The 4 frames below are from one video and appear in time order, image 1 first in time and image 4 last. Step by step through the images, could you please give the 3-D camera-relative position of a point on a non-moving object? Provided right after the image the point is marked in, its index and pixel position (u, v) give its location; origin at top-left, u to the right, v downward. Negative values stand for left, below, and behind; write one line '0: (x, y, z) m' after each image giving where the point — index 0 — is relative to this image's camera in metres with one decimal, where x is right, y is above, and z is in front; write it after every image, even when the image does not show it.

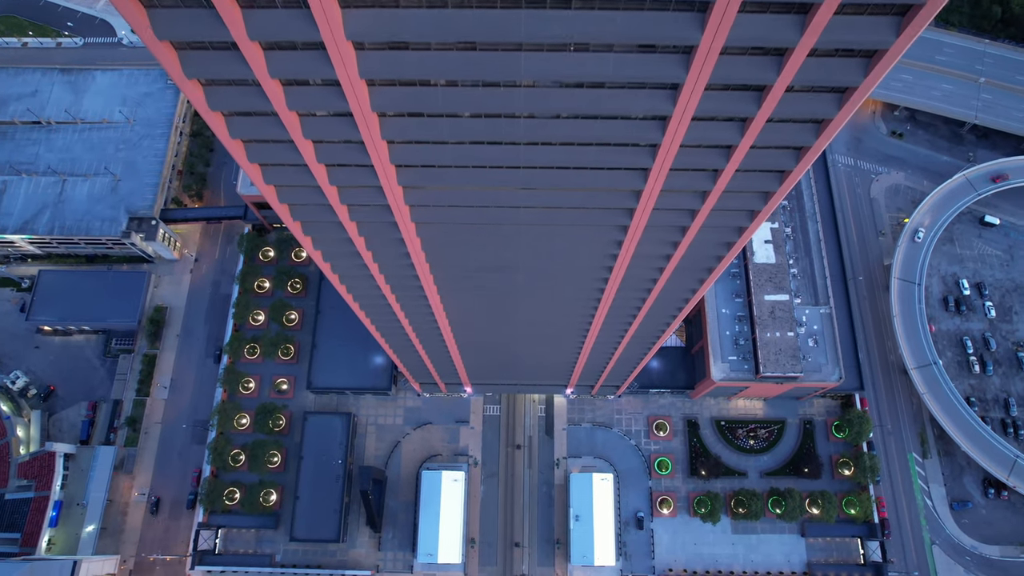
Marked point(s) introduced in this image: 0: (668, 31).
0: (+5.7, +9.4, +19.7) m
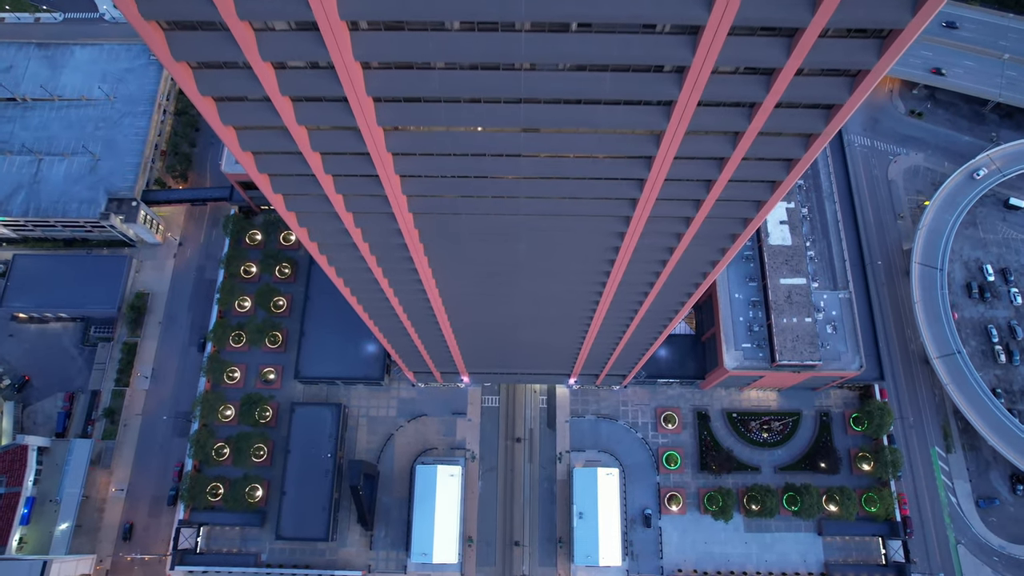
0: (+5.7, +11.1, +16.2) m
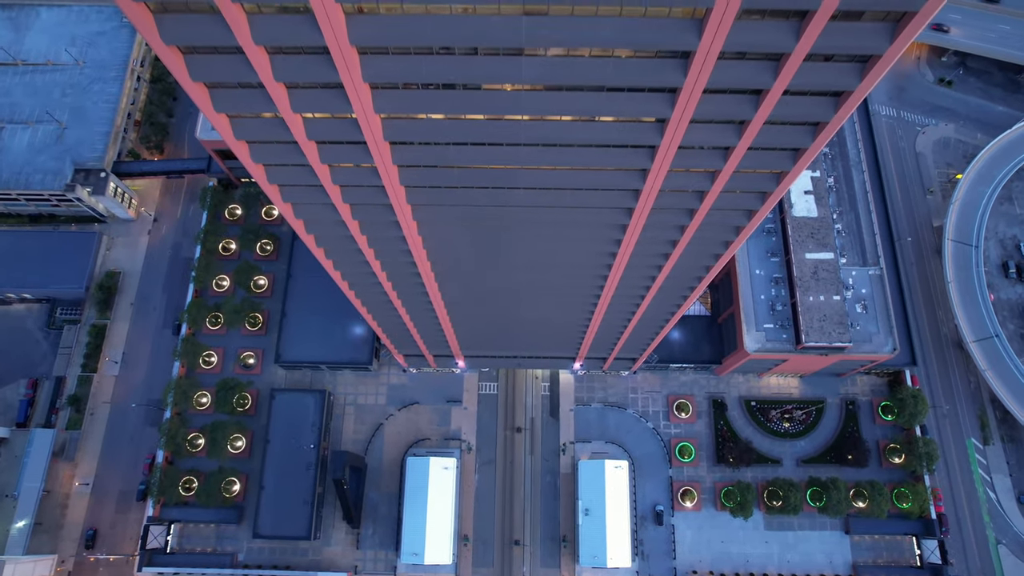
0: (+5.7, +13.3, +11.3) m
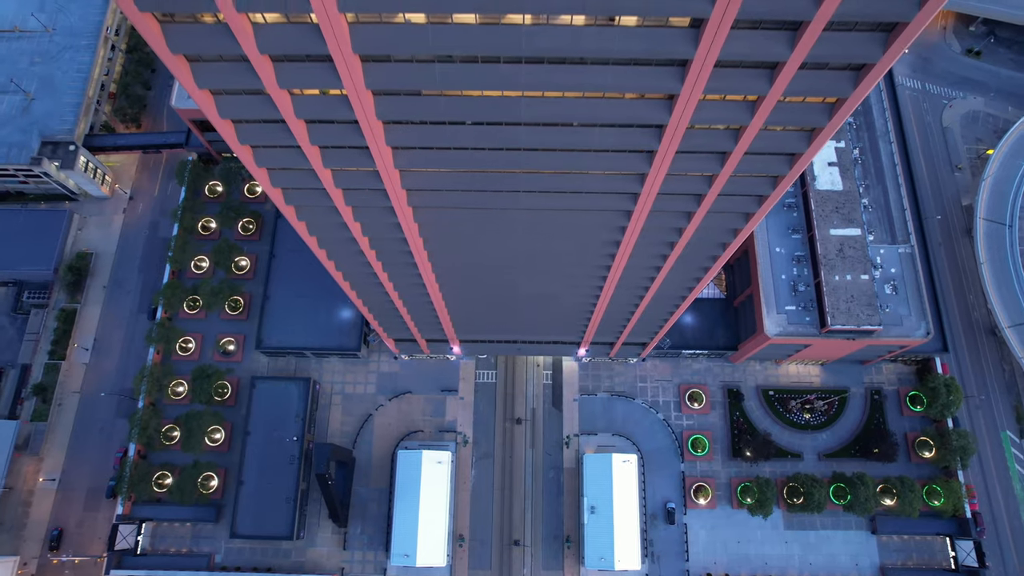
0: (+5.7, +15.0, +7.1) m
